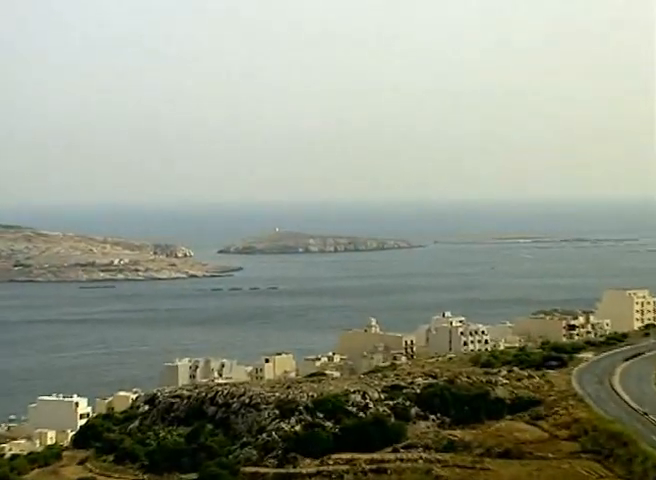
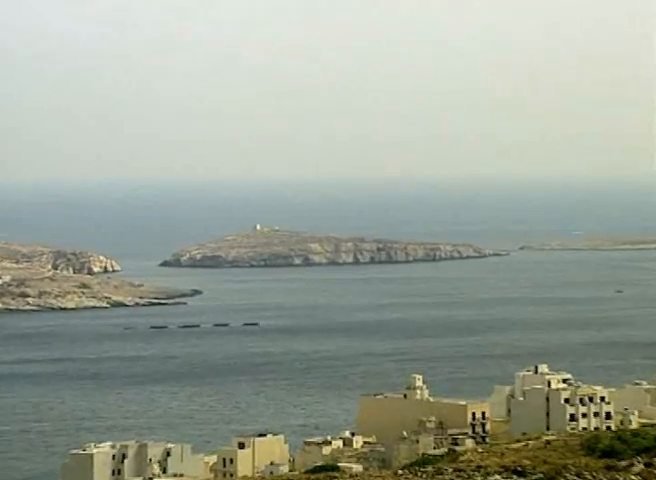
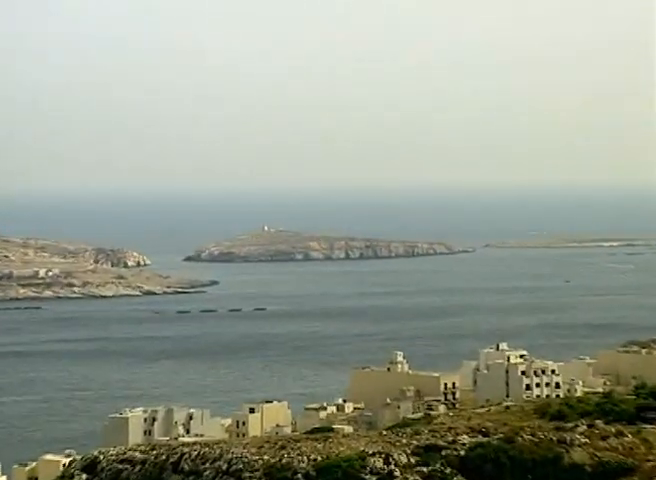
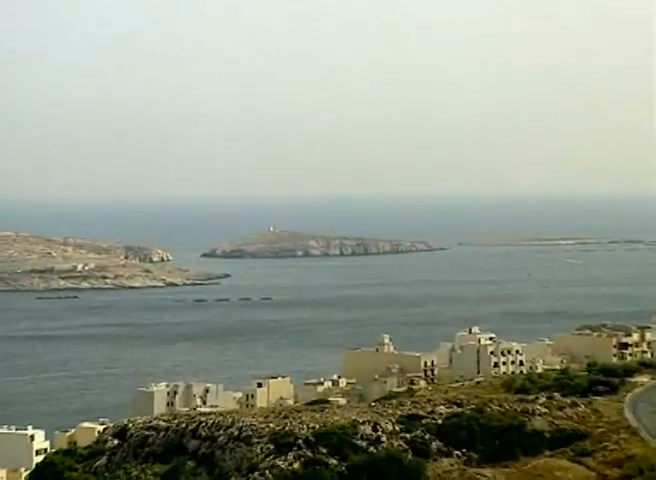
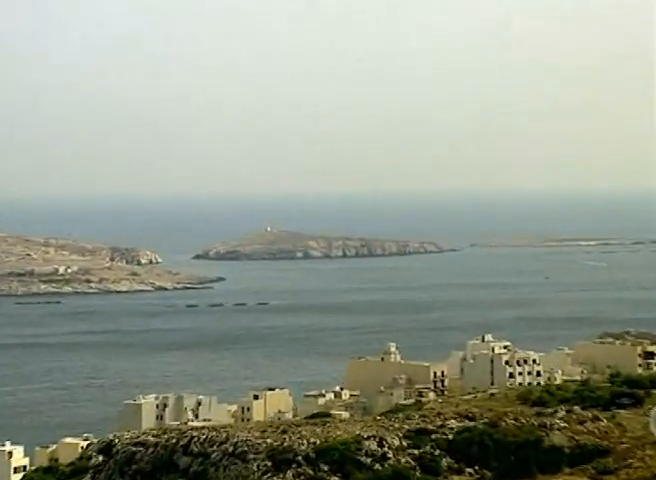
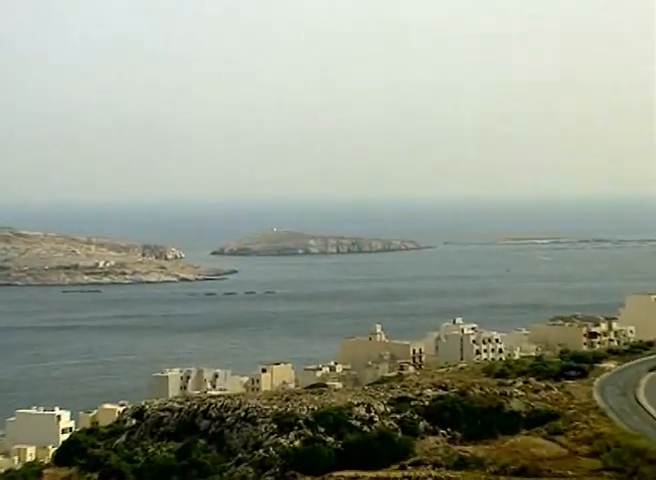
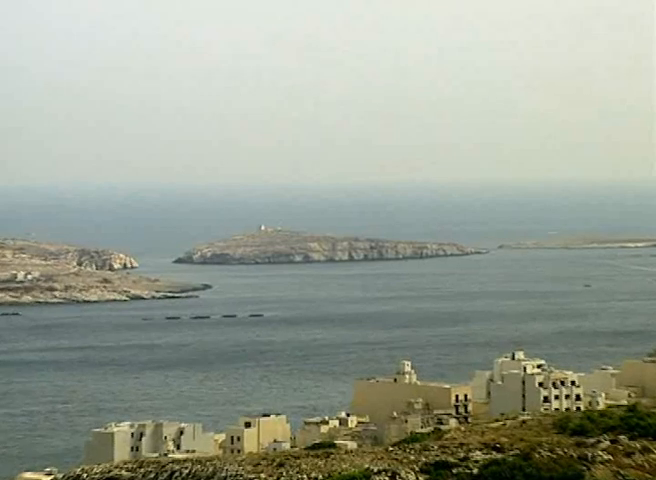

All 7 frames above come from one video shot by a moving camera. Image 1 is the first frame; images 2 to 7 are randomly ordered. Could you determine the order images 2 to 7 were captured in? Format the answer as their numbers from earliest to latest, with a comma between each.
6, 4, 5, 3, 7, 2
